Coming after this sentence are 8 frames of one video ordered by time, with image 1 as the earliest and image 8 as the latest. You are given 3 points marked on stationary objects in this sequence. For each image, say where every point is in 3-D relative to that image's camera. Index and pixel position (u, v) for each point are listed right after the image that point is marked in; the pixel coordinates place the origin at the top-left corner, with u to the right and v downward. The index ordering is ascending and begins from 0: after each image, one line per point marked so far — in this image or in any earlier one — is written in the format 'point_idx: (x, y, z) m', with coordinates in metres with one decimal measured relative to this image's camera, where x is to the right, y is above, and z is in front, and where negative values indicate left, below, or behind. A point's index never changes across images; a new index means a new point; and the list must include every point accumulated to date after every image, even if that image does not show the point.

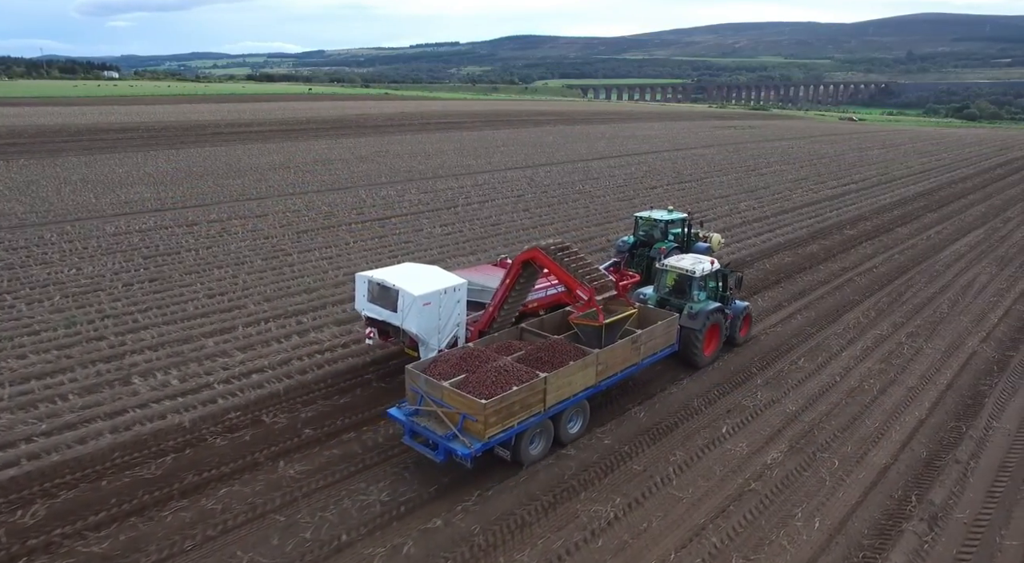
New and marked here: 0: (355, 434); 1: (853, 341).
0: (-1.6, -1.5, +7.0) m
1: (+4.8, -0.8, +9.9) m
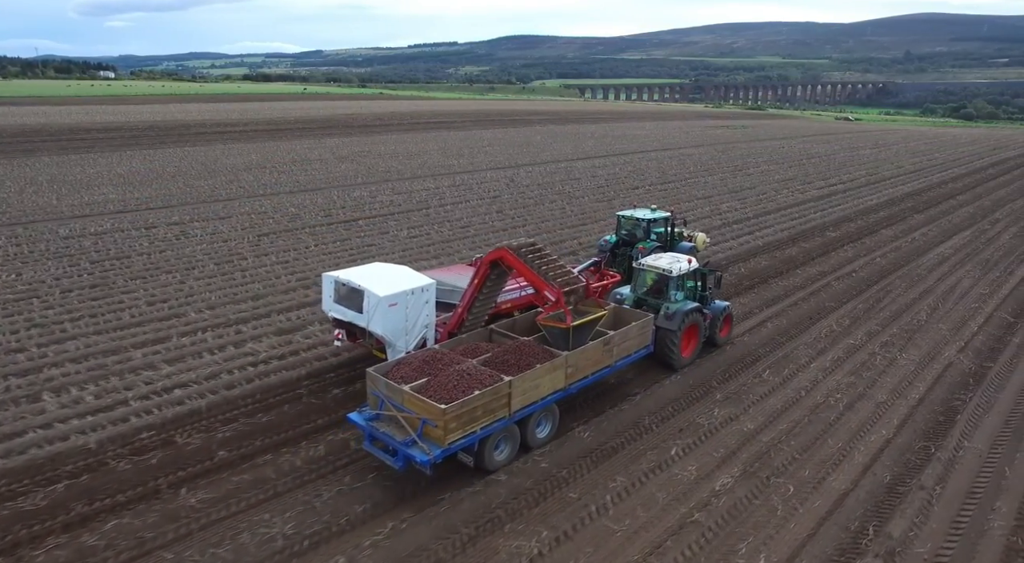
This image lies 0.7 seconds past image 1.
0: (-2.2, -1.6, +6.5) m
1: (+4.1, -0.9, +9.4) m
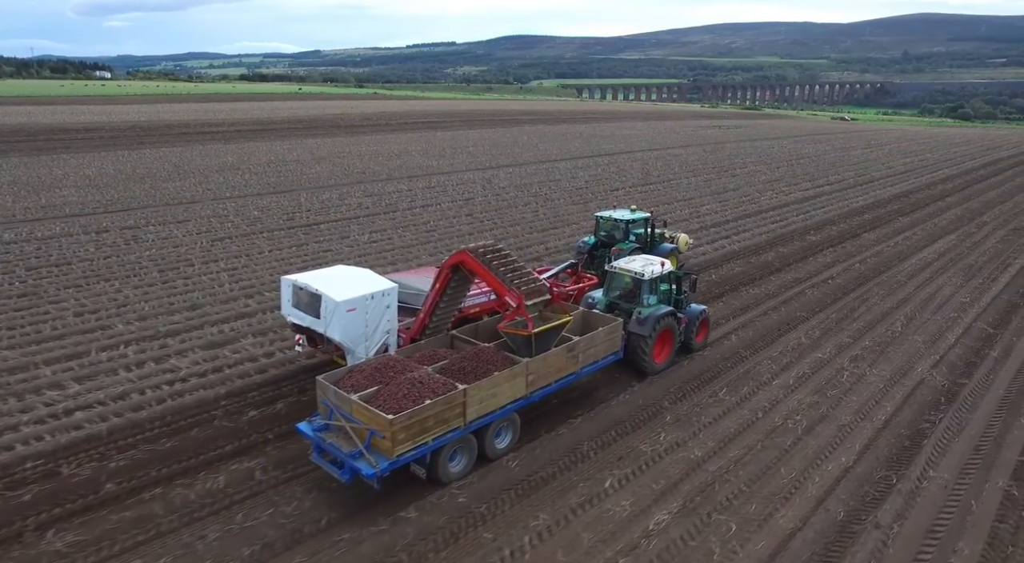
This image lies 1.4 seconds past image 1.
0: (-2.9, -1.7, +5.9) m
1: (+3.4, -1.0, +8.8) m
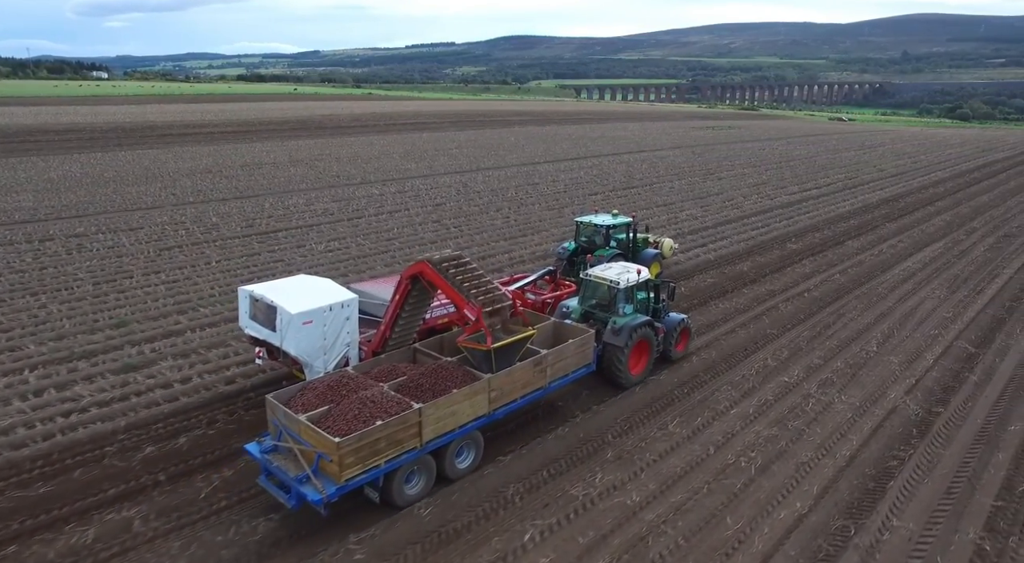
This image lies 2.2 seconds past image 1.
0: (-3.6, -1.9, +5.2) m
1: (+2.7, -1.3, +8.1) m
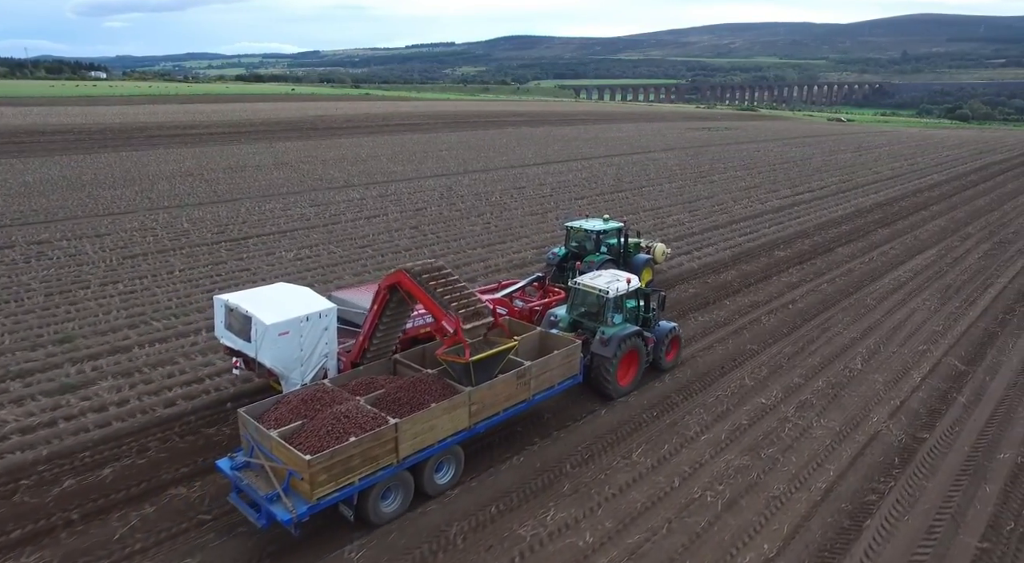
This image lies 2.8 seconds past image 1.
0: (-4.0, -2.1, +4.7) m
1: (+2.3, -1.4, +7.6) m
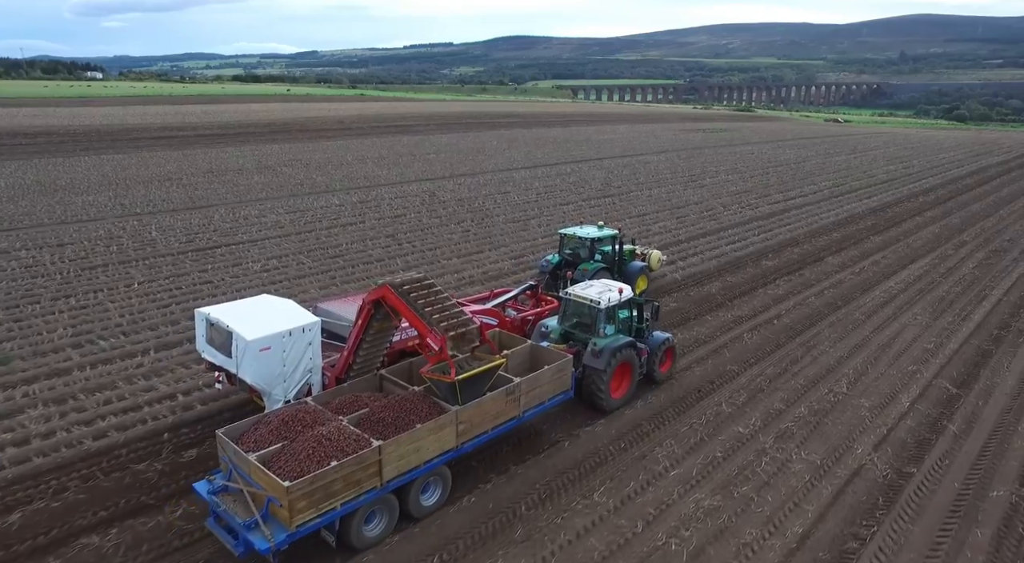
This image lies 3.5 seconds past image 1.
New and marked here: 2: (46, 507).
0: (-4.5, -2.3, +4.2) m
1: (+1.8, -1.6, +7.1) m
2: (-3.9, -1.9, +5.9) m
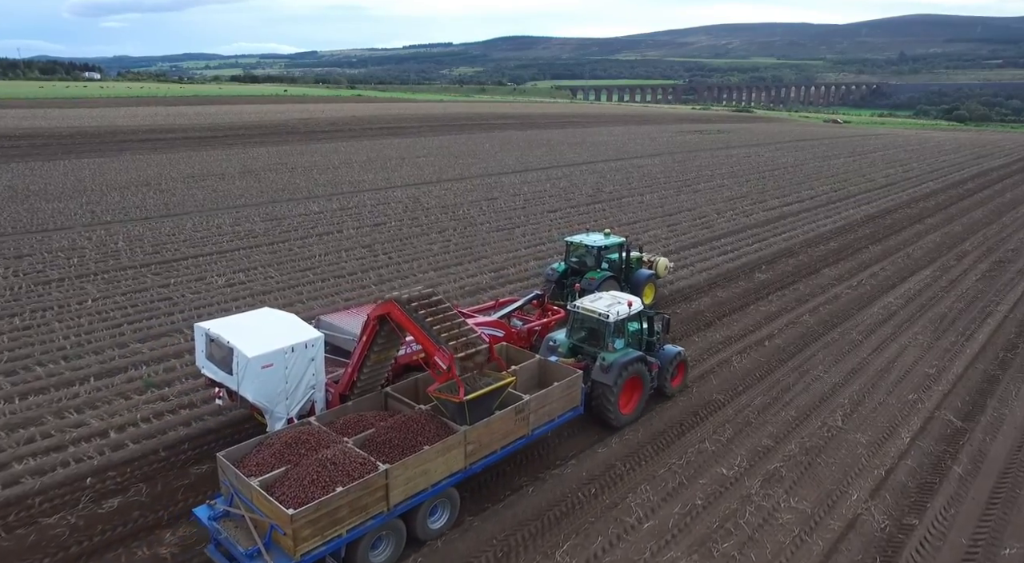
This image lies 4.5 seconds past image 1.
0: (-4.4, -2.6, +3.8) m
1: (+1.9, -1.9, +6.7) m
2: (-3.9, -2.1, +5.5) m
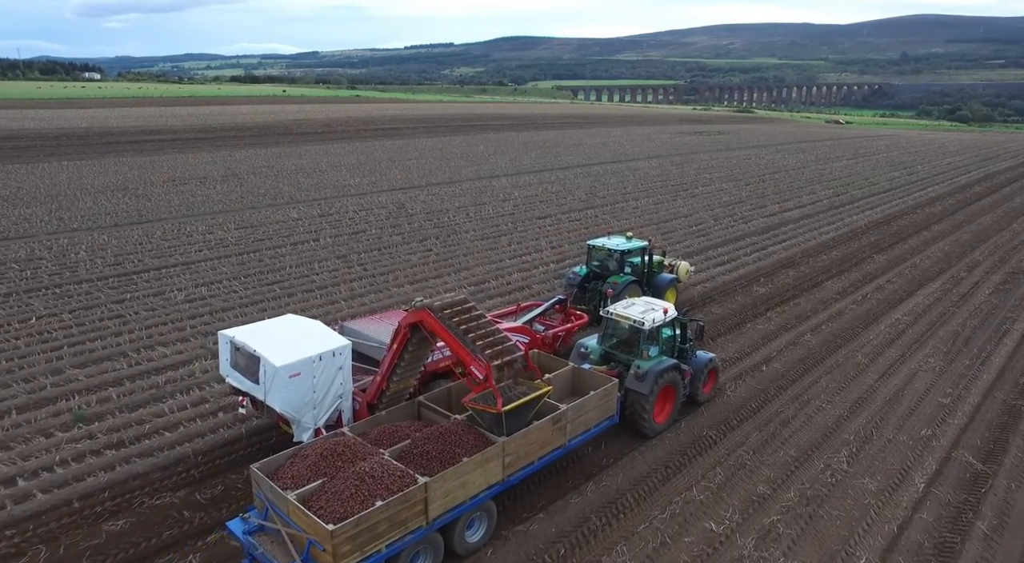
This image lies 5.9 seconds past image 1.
0: (-3.9, -2.7, +3.5) m
1: (+2.4, -2.0, +6.4) m
2: (-3.3, -2.2, +5.3) m
